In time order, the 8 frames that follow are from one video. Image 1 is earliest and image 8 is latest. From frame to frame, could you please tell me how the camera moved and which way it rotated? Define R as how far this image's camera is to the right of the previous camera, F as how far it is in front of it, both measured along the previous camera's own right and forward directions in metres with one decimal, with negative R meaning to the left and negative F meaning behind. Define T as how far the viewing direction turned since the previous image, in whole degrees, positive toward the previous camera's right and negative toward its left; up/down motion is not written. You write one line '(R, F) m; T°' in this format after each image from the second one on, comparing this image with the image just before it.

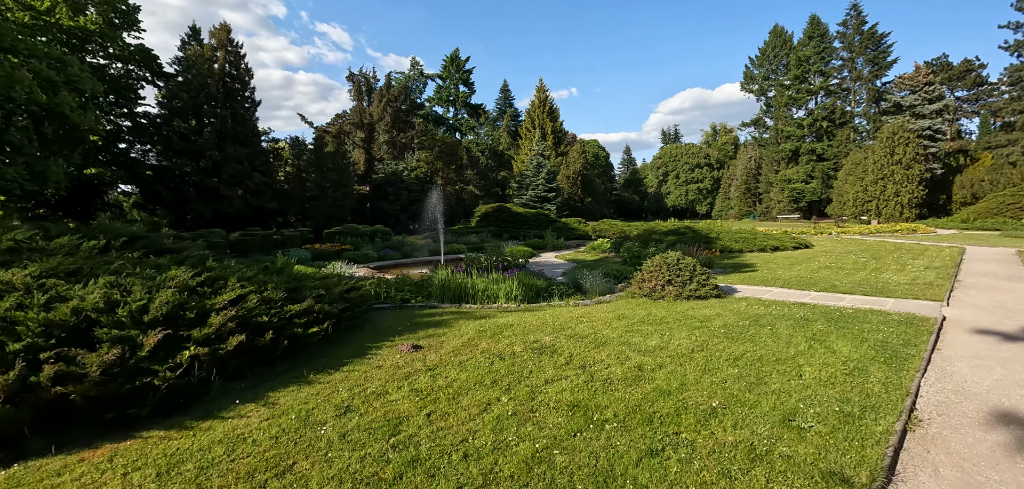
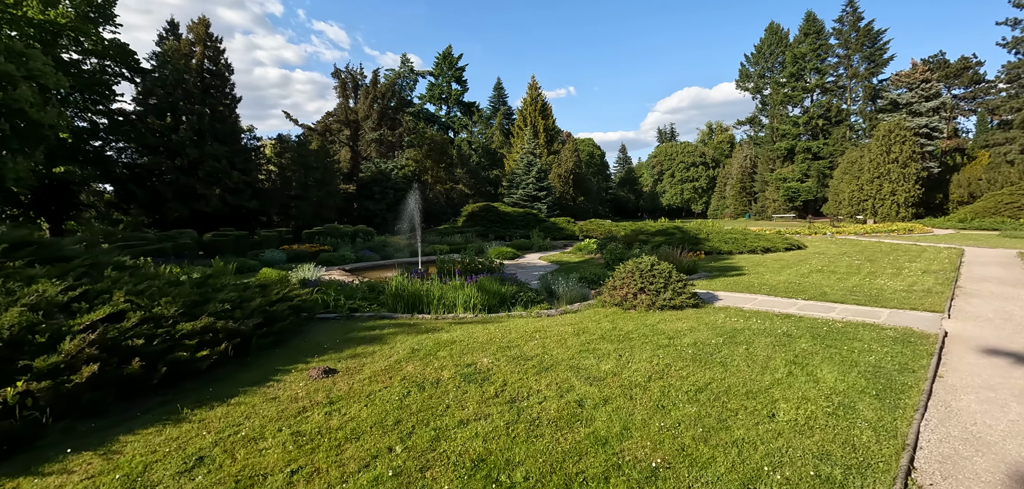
(+0.6, +0.6) m; 0°
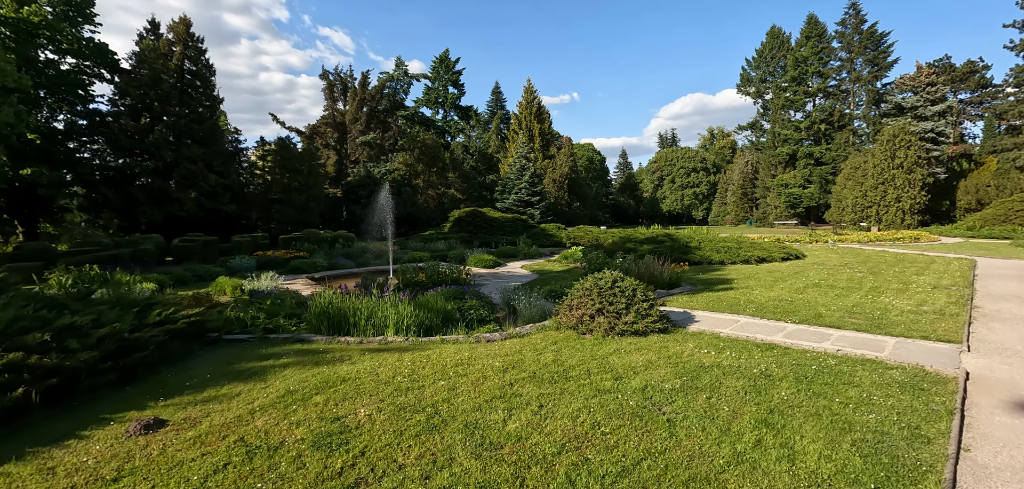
(+0.8, +0.9) m; 0°
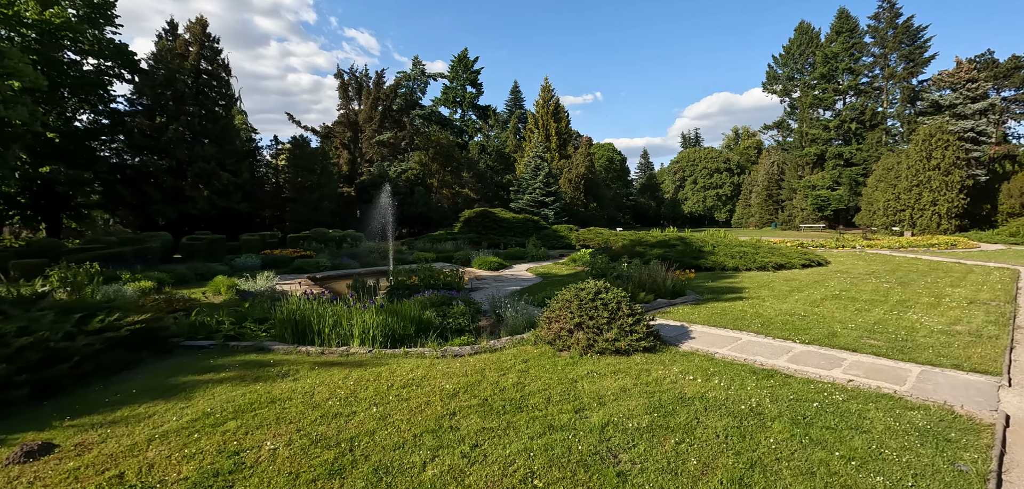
(+0.5, +0.5) m; -3°
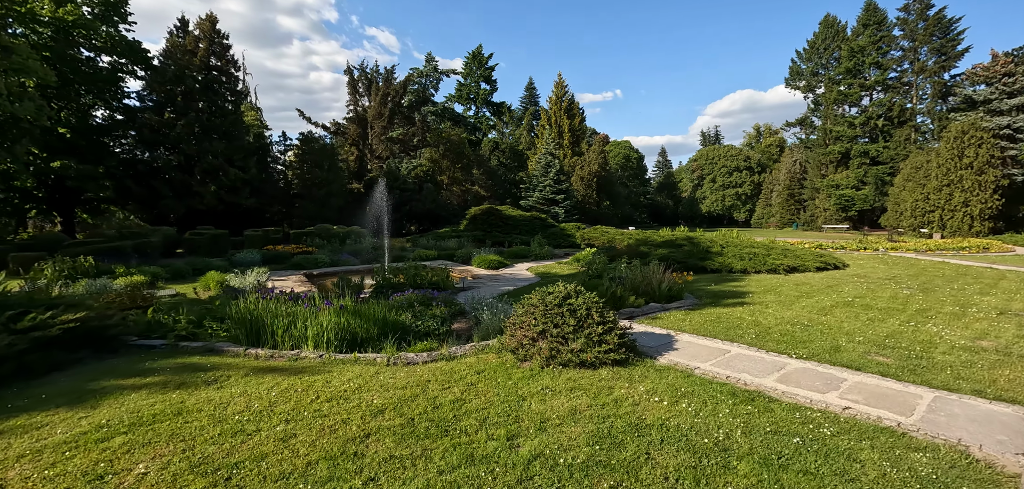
(+0.5, +0.4) m; -2°
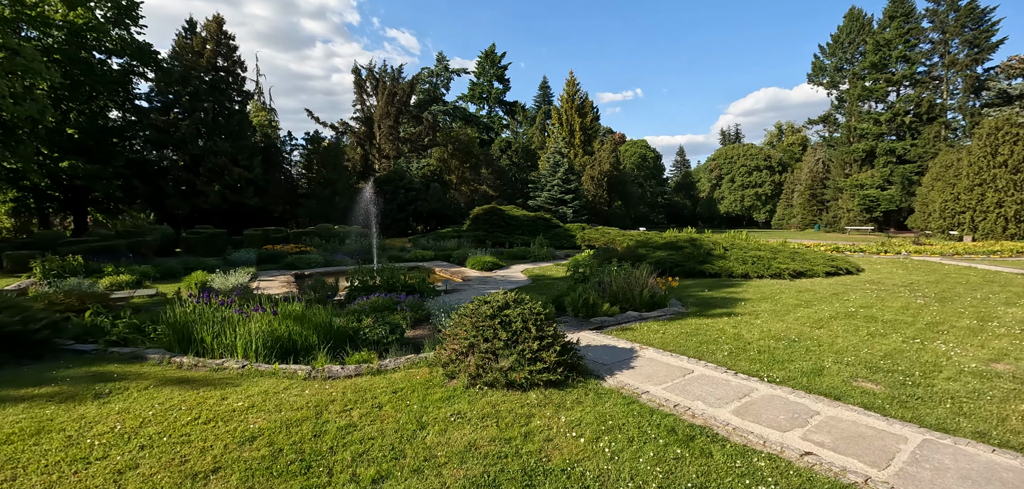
(+0.7, +0.5) m; -2°
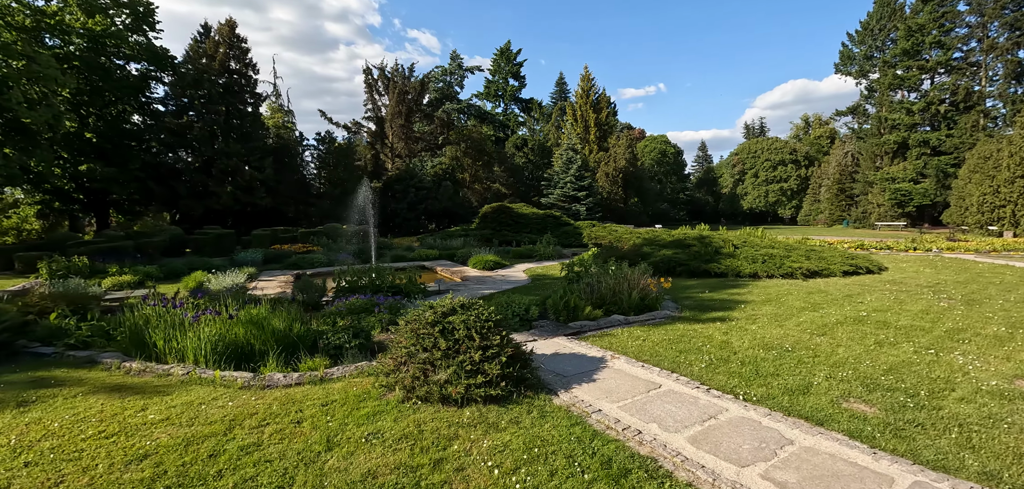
(+0.5, +0.4) m; -3°
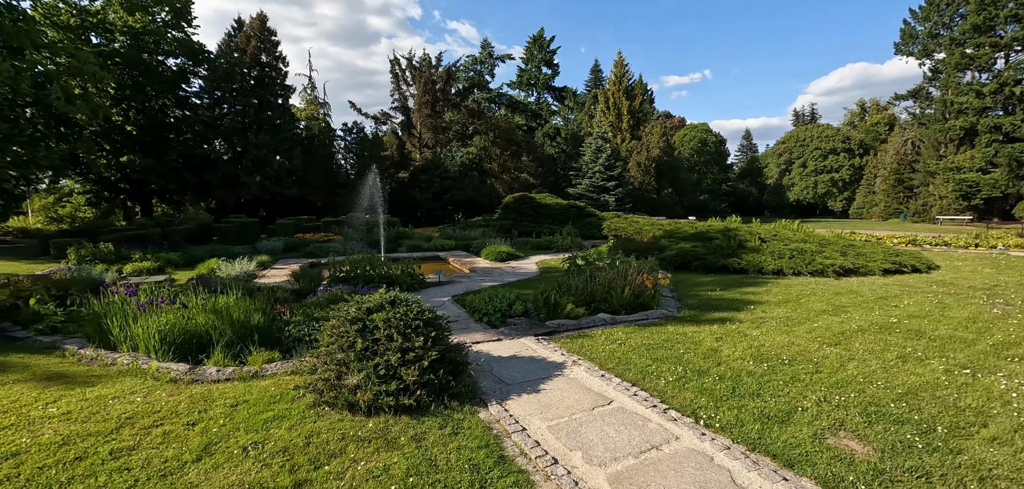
(+0.7, +0.5) m; -5°
